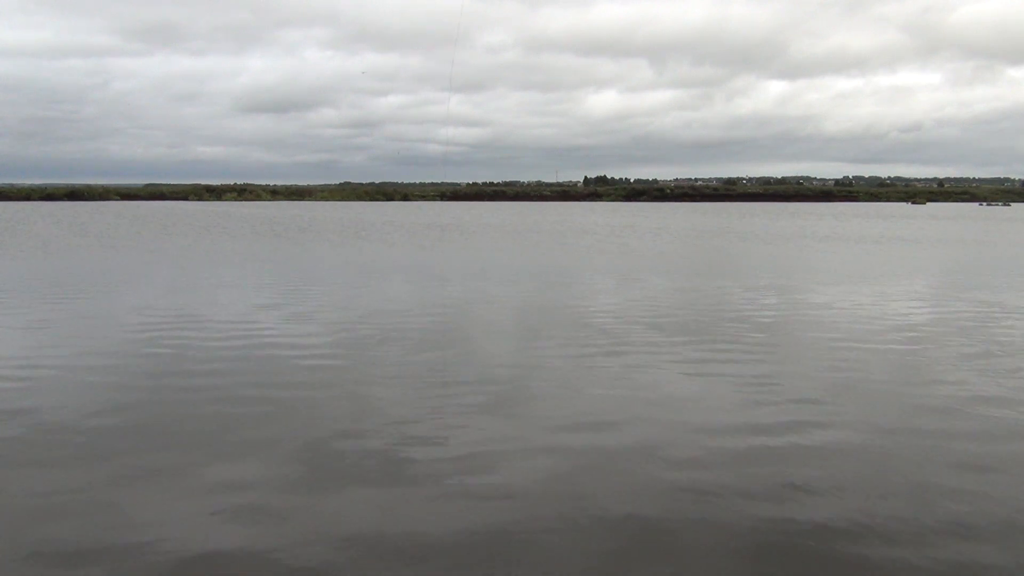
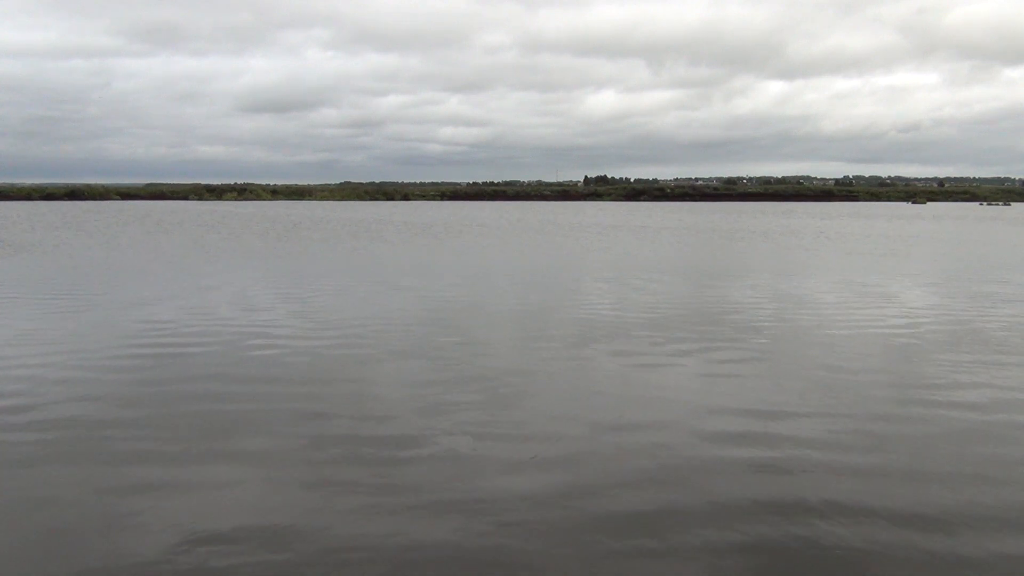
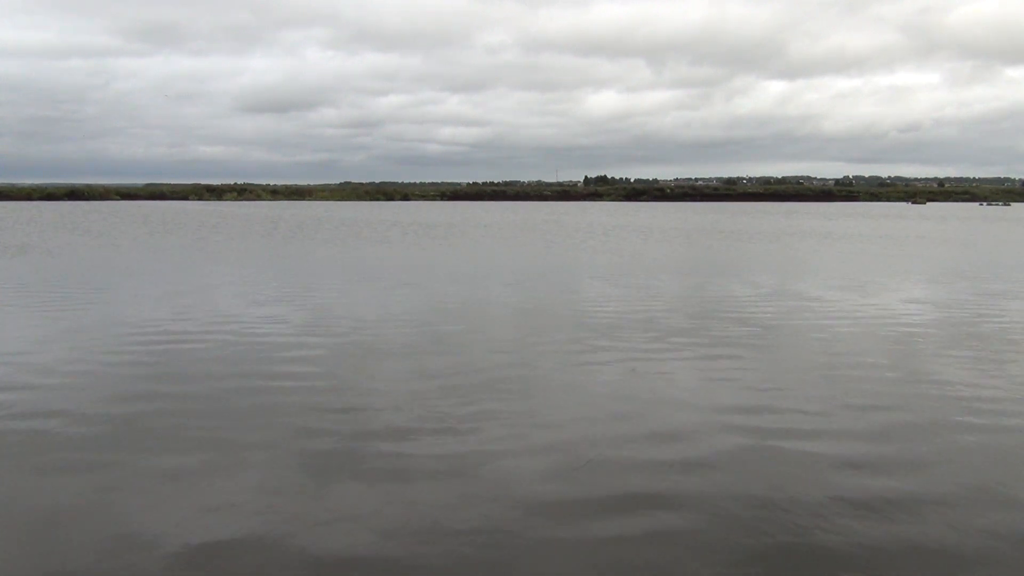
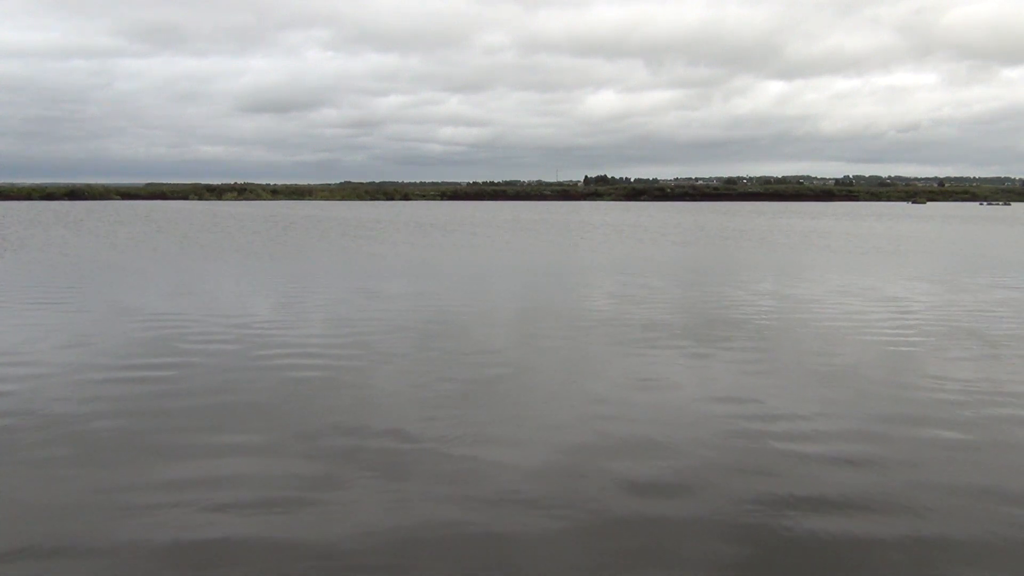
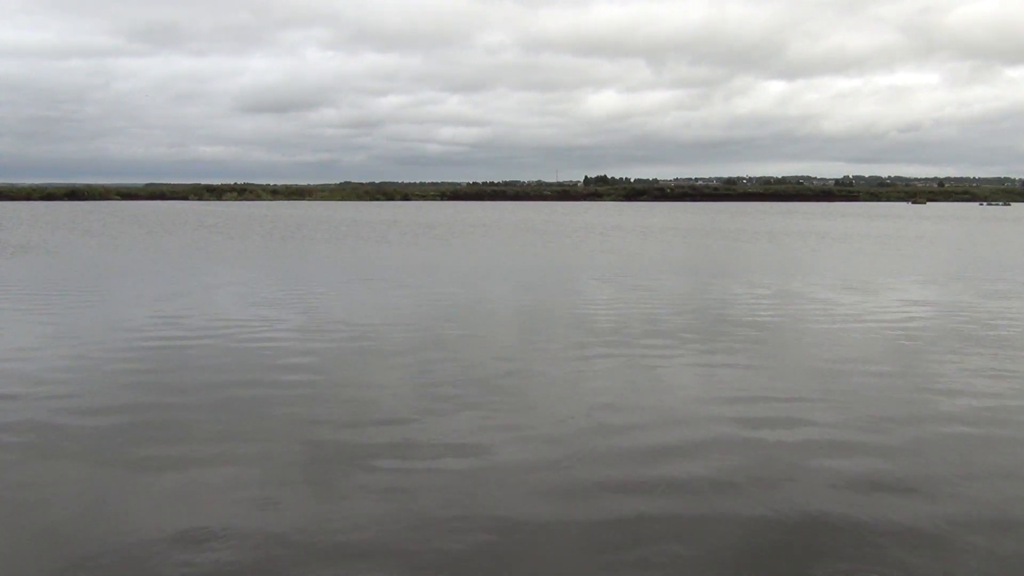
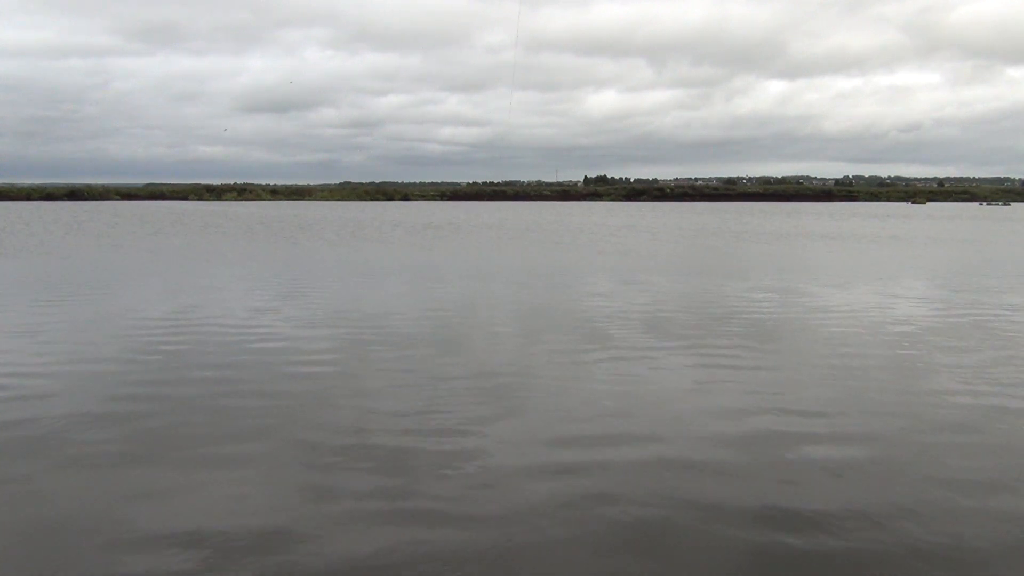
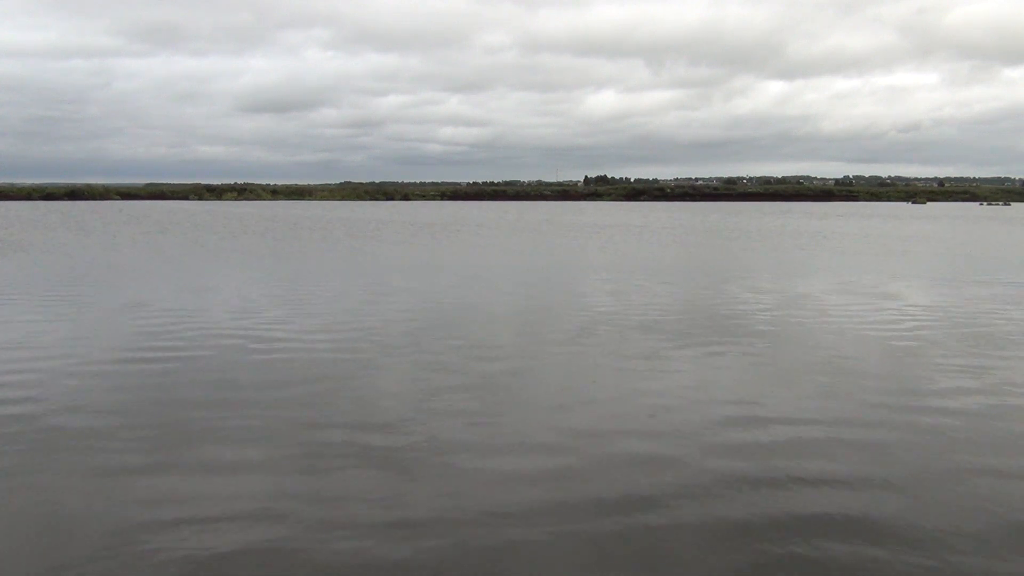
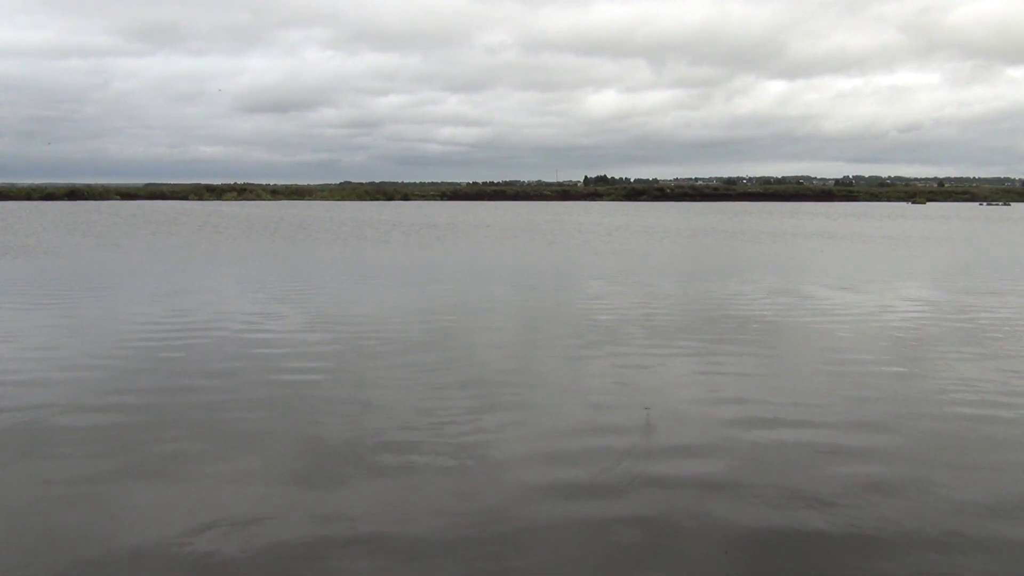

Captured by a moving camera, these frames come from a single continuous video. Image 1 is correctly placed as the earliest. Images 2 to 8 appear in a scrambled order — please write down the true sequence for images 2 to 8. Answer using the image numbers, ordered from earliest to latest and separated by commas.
6, 8, 3, 5, 2, 7, 4
